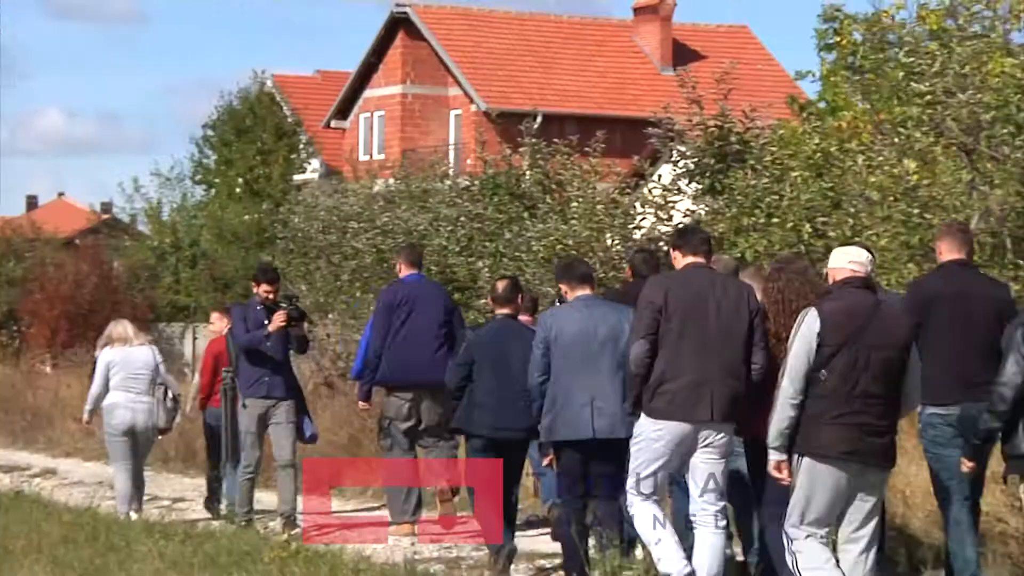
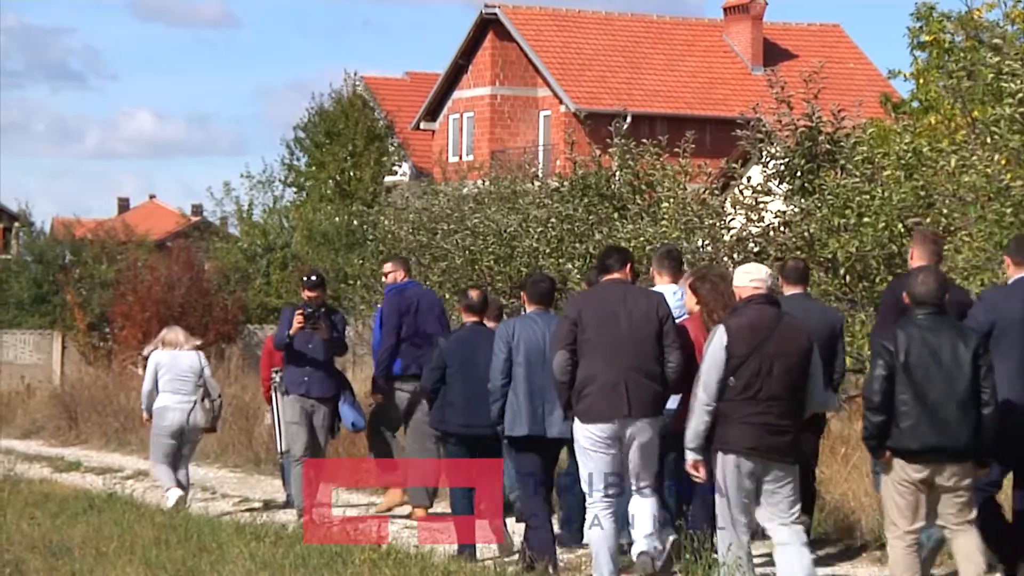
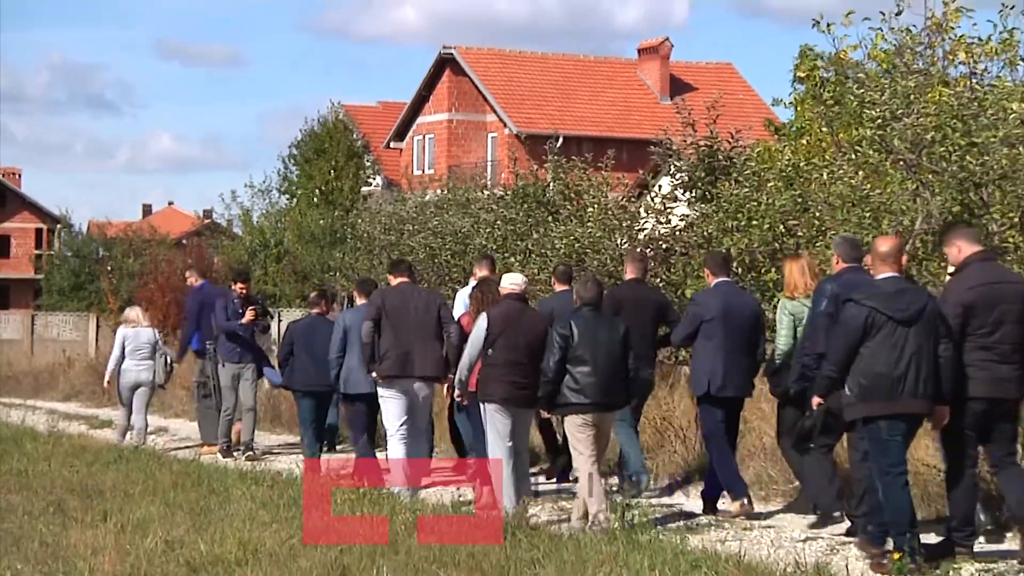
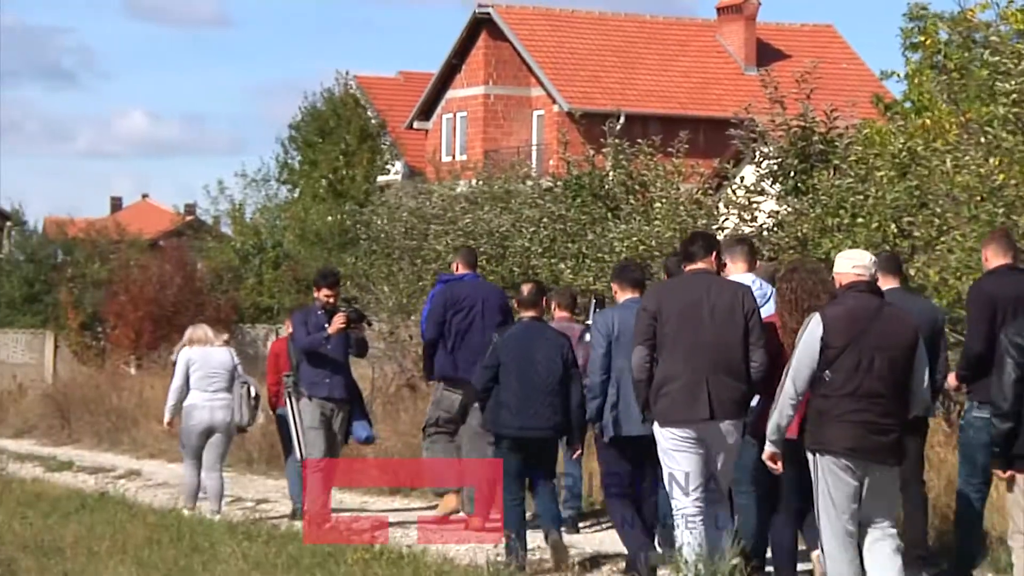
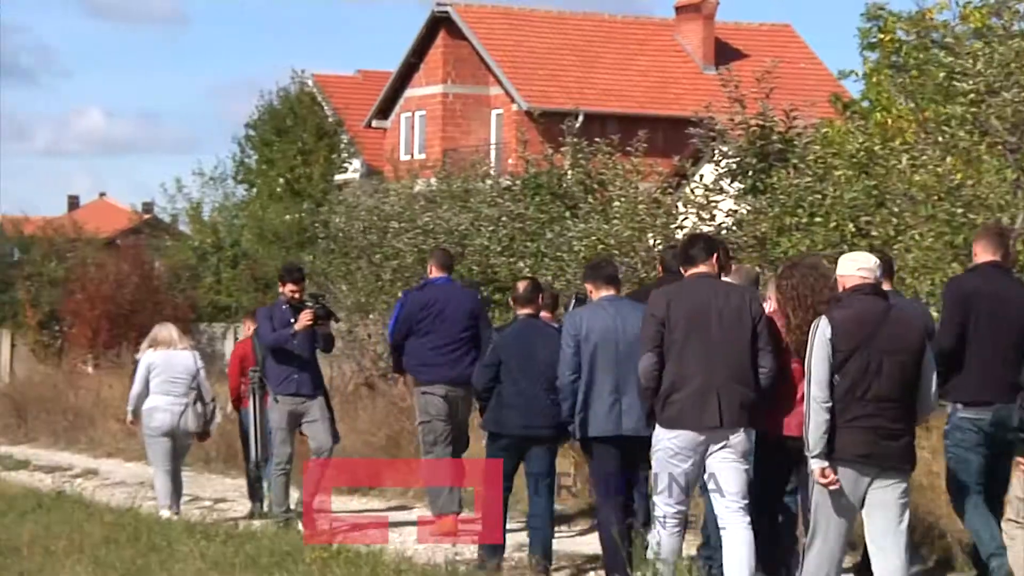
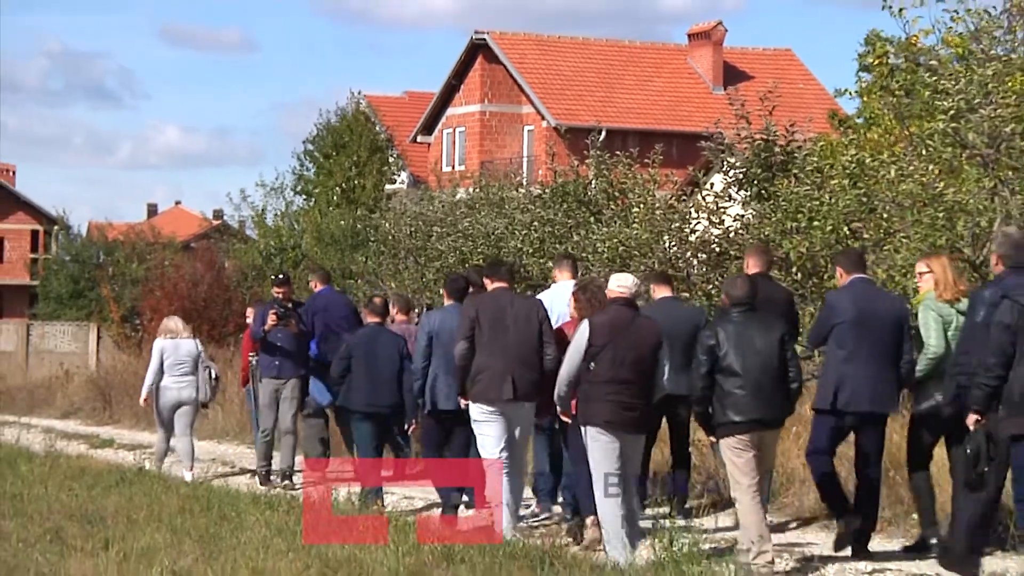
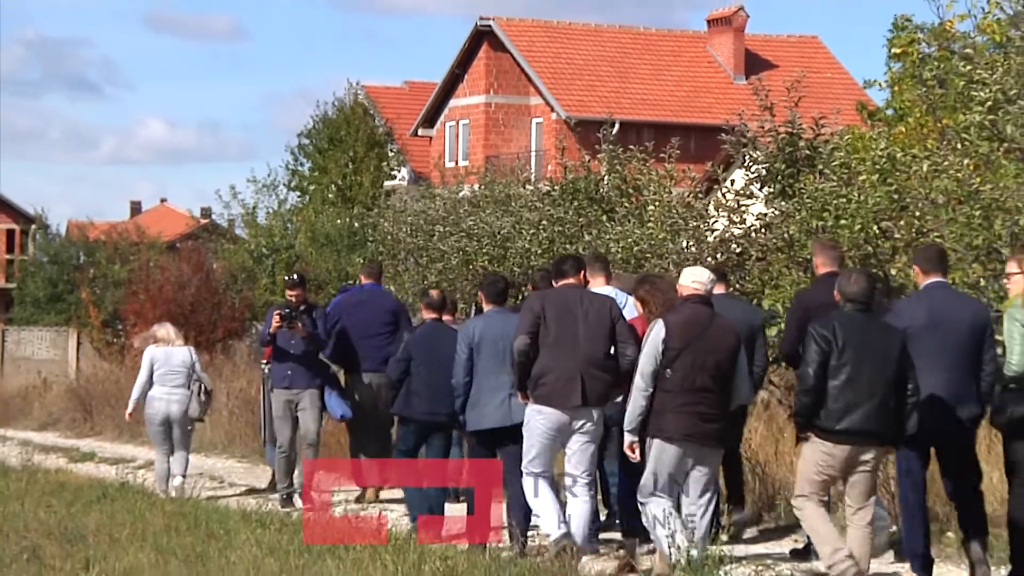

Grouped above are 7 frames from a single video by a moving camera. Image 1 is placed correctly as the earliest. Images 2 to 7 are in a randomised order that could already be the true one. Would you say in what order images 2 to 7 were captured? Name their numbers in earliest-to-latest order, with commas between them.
5, 4, 2, 7, 6, 3
